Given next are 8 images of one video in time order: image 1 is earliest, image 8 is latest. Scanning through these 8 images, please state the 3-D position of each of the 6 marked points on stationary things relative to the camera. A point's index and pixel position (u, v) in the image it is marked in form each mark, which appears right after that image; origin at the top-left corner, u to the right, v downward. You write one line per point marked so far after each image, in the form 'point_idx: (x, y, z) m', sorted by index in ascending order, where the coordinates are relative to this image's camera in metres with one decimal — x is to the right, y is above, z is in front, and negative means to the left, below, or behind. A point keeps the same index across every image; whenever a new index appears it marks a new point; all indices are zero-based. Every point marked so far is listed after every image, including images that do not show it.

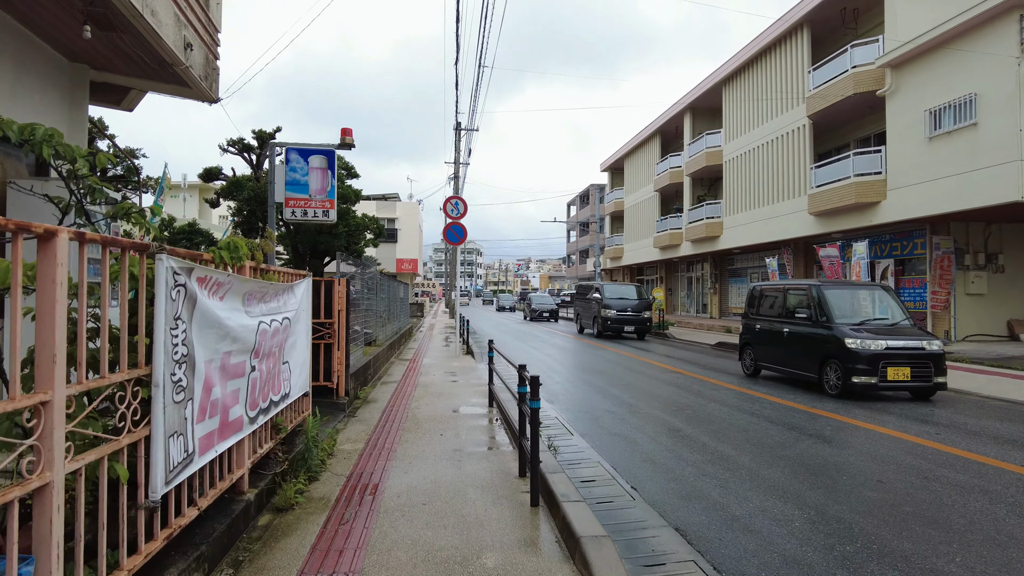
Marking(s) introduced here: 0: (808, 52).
0: (+8.3, +6.6, +17.9) m
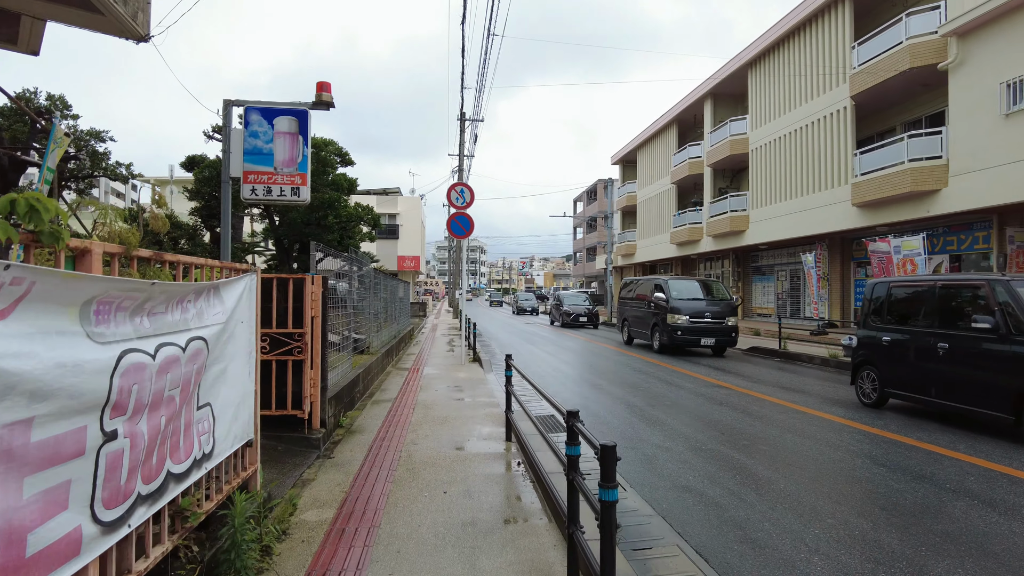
0: (+8.5, +6.6, +16.2) m
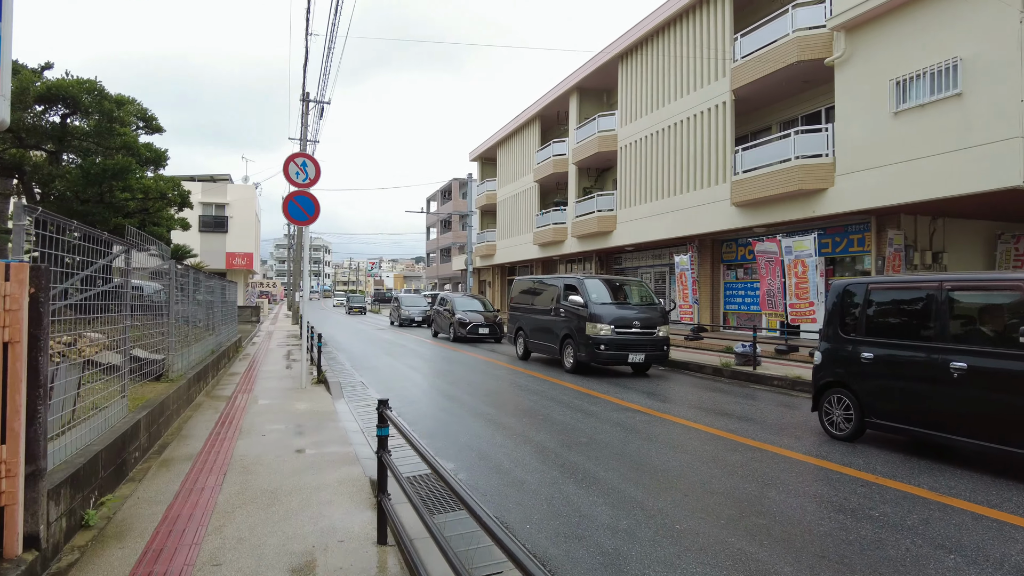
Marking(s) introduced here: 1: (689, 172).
0: (+5.2, +6.5, +15.7) m
1: (+4.7, +3.1, +17.2) m
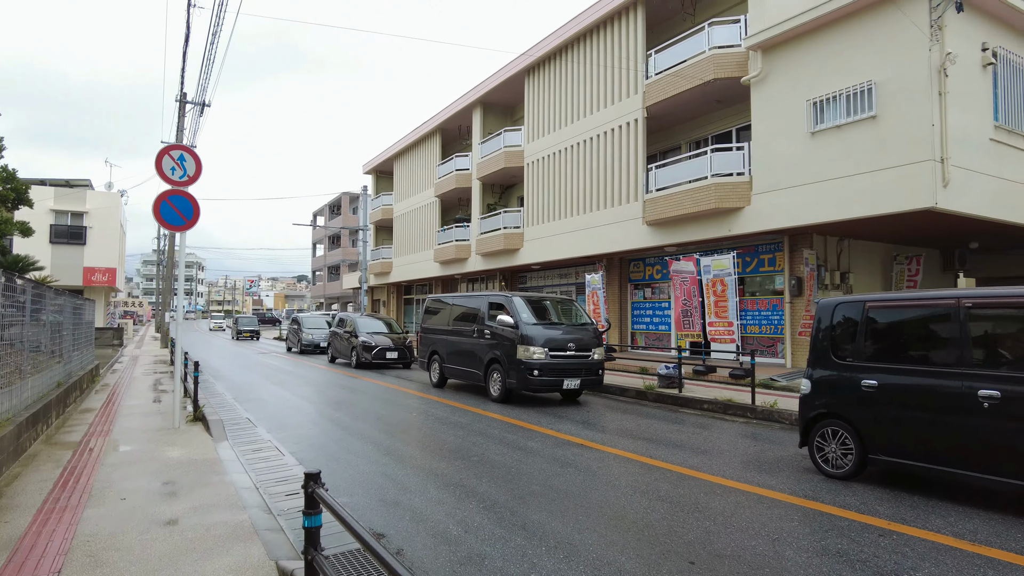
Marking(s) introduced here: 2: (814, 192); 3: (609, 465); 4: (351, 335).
0: (+3.1, +6.1, +15.5) m
1: (+2.3, +2.6, +16.9) m
2: (+5.4, +1.7, +11.6) m
3: (+0.9, -1.6, +6.0) m
4: (-4.1, -1.2, +16.6) m
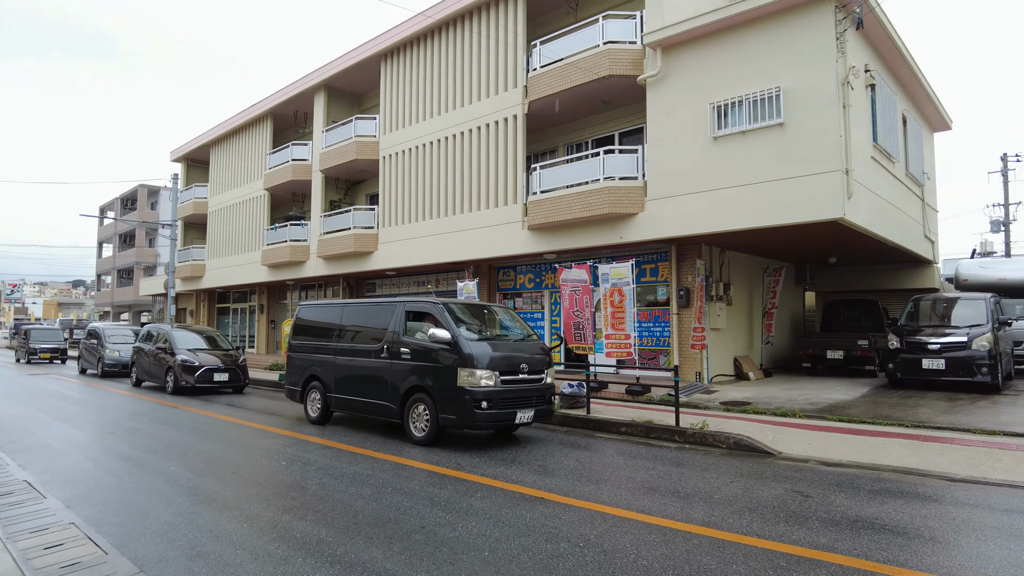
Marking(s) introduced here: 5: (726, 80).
0: (+0.2, +5.9, +14.4) m
1: (-1.0, +2.4, +15.4) m
2: (+3.5, +1.5, +11.1) m
3: (+0.7, -1.7, +4.5) m
4: (-7.1, -1.3, +13.3) m
5: (+3.7, +3.6, +11.1) m
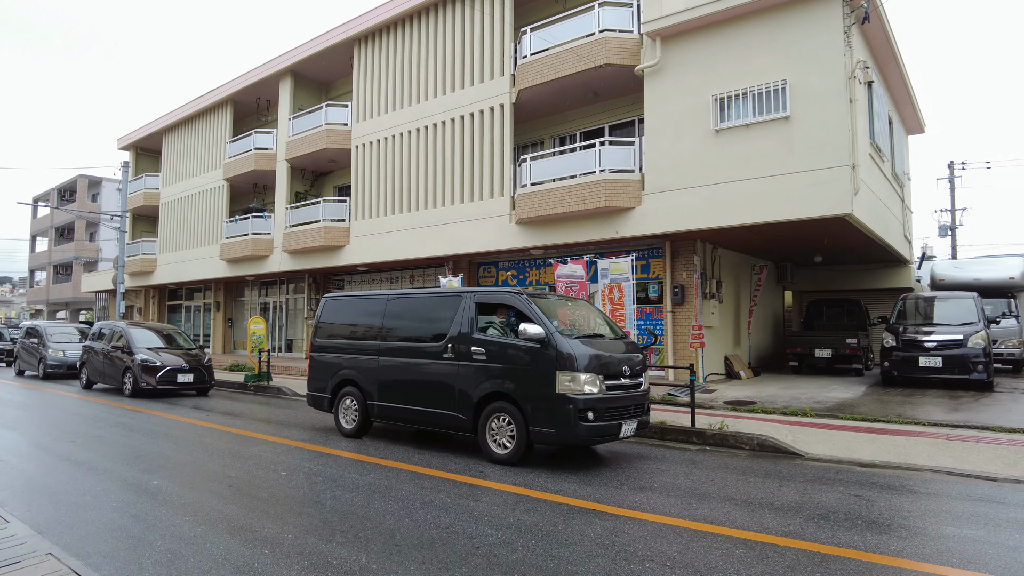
0: (-0.1, +5.9, +13.8) m
1: (-1.4, +2.4, +14.8) m
2: (+3.4, +1.6, +10.8) m
3: (+1.1, -1.6, +4.0) m
4: (-7.3, -1.2, +12.1) m
5: (+3.6, +3.6, +10.8) m
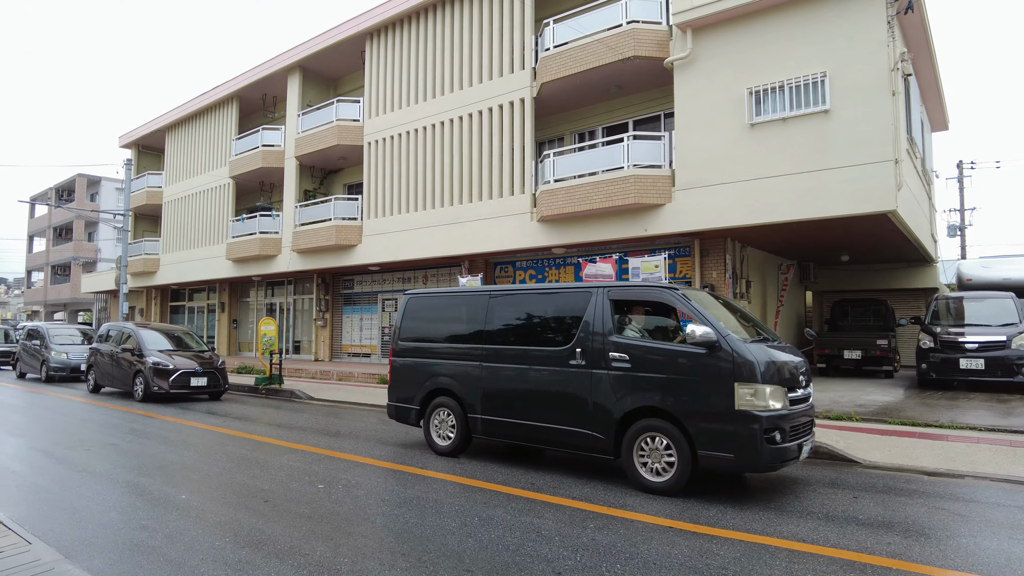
0: (+0.4, +5.9, +13.4) m
1: (-0.9, +2.4, +14.3) m
2: (+3.8, +1.6, +10.5) m
3: (+1.6, -1.6, +3.6) m
4: (-6.9, -1.2, +11.7) m
5: (+4.0, +3.6, +10.4) m
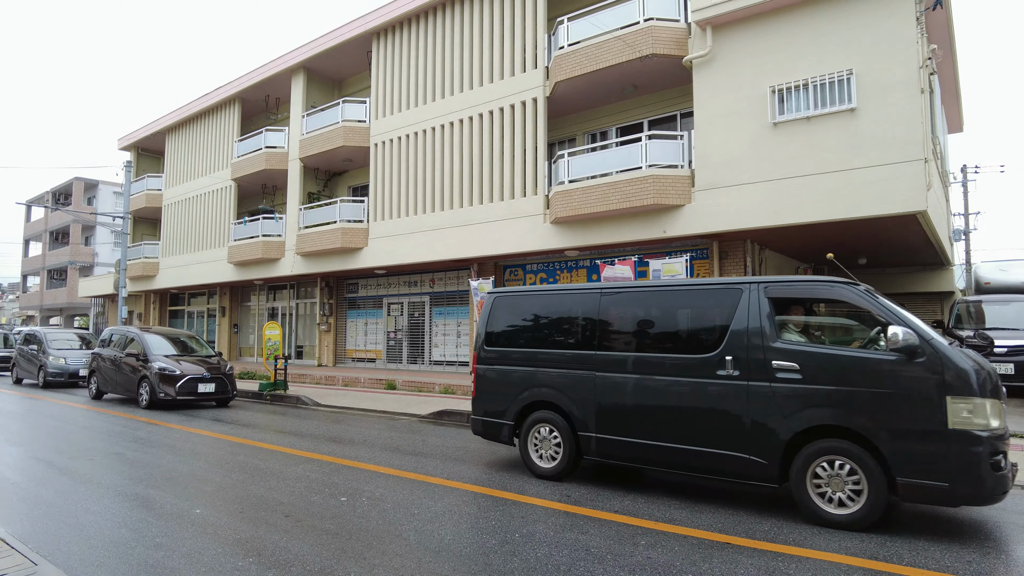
0: (+0.6, +5.9, +13.2) m
1: (-0.7, +2.4, +14.0) m
2: (+4.1, +1.5, +10.2) m
3: (+1.9, -1.6, +3.3) m
4: (-6.7, -1.3, +11.3) m
5: (+4.3, +3.6, +10.2) m
